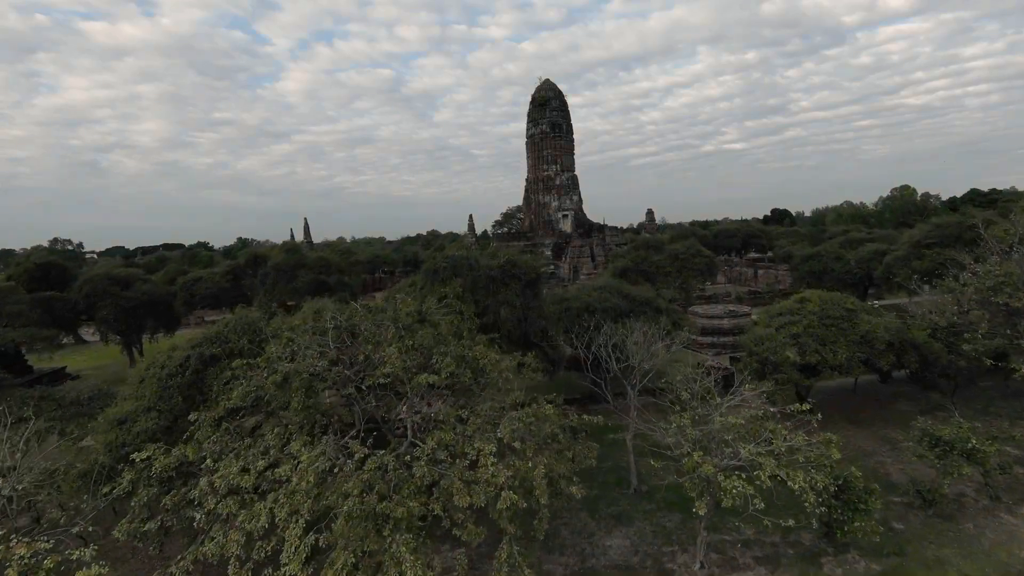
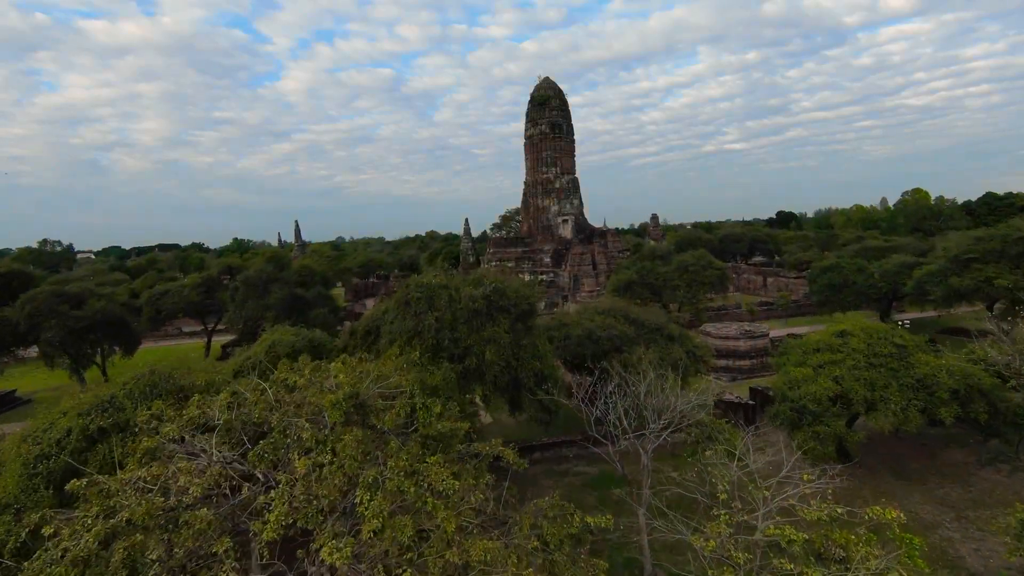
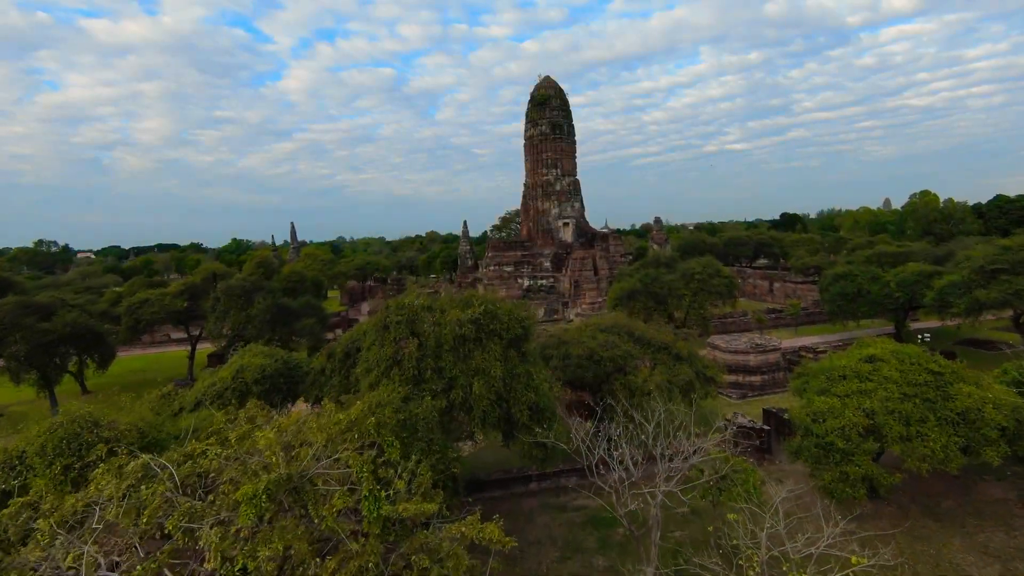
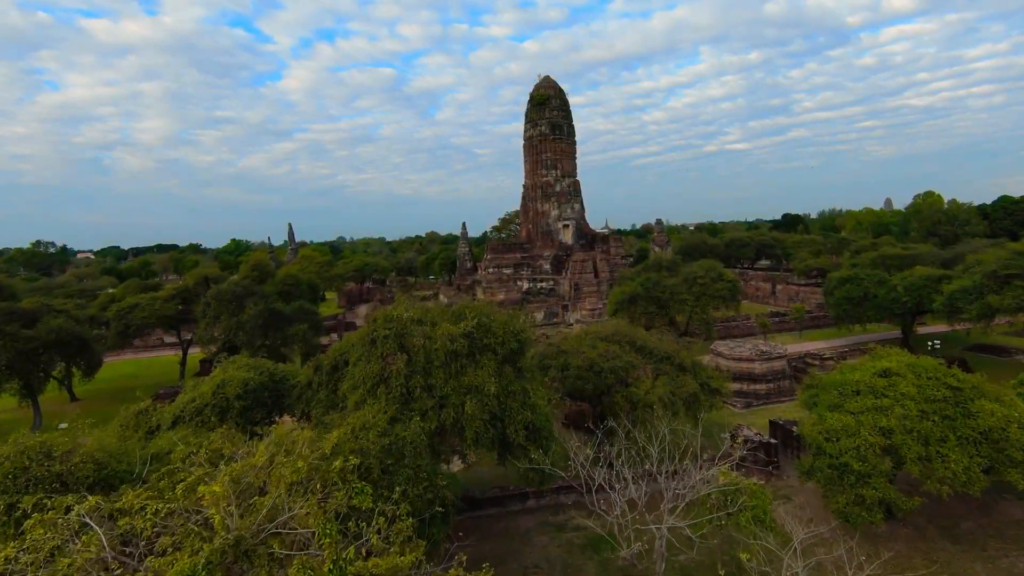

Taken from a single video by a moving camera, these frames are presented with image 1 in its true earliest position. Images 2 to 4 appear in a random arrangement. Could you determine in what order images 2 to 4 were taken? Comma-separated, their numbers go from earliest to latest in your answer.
2, 3, 4
